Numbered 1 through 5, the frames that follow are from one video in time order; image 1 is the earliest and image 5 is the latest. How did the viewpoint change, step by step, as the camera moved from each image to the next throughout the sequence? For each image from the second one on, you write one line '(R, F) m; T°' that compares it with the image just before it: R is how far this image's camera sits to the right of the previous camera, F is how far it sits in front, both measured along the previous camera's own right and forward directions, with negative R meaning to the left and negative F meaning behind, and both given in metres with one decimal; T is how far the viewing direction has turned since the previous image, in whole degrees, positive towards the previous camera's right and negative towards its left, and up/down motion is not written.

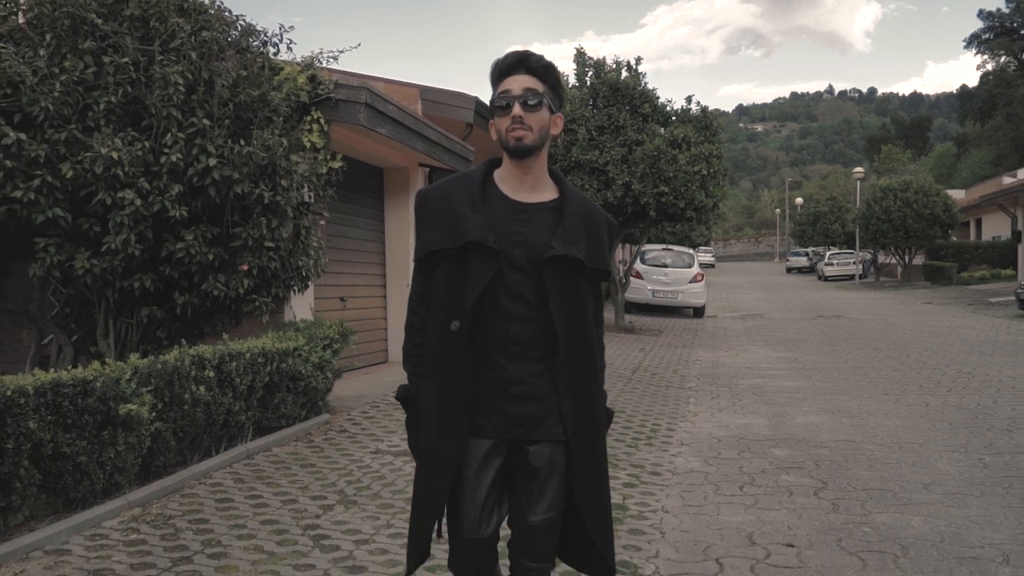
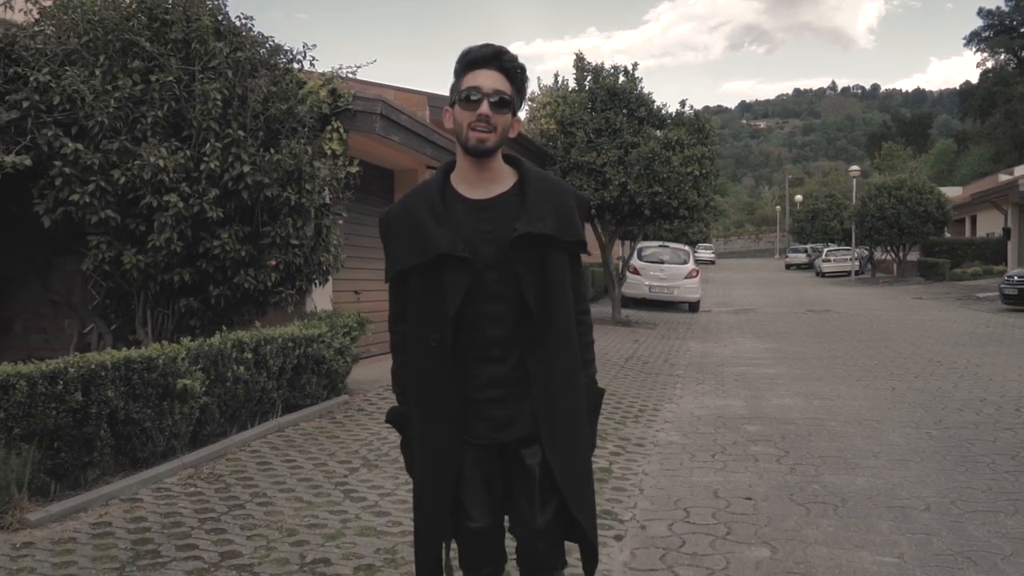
(0.0, -0.7) m; 0°
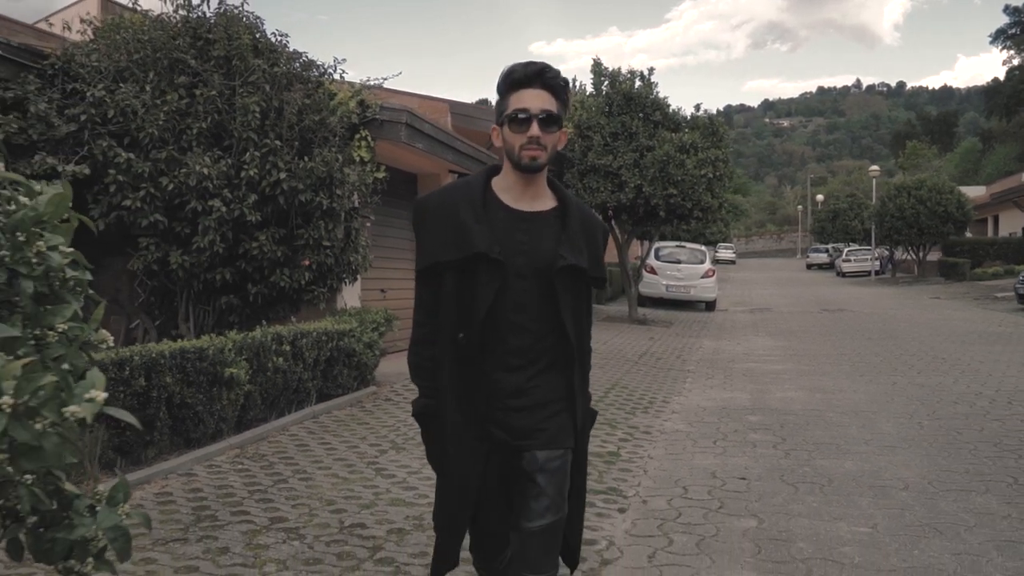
(0.0, -0.5) m; -1°
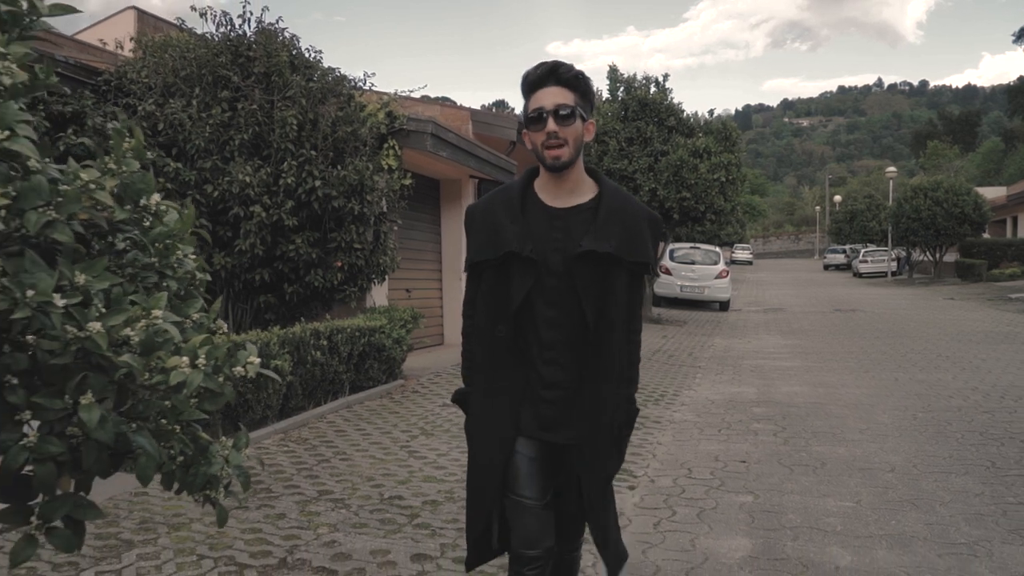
(0.0, -0.5) m; -1°
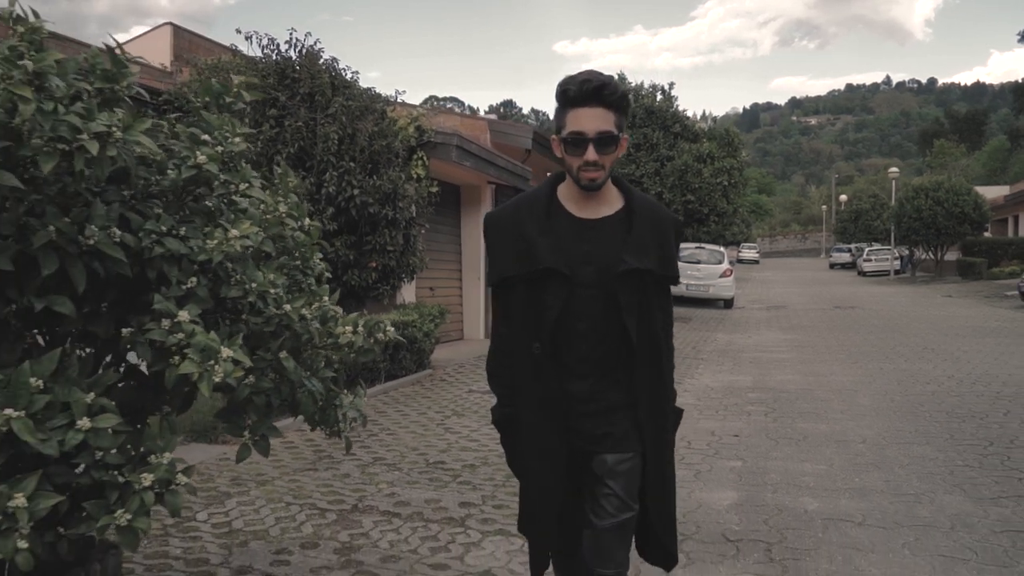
(-0.1, -0.9) m; 0°
